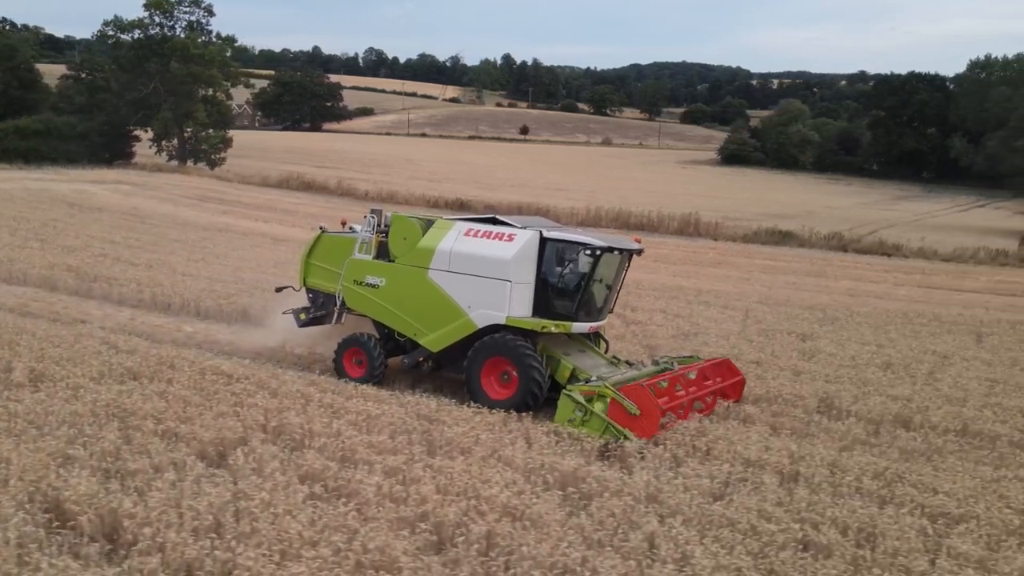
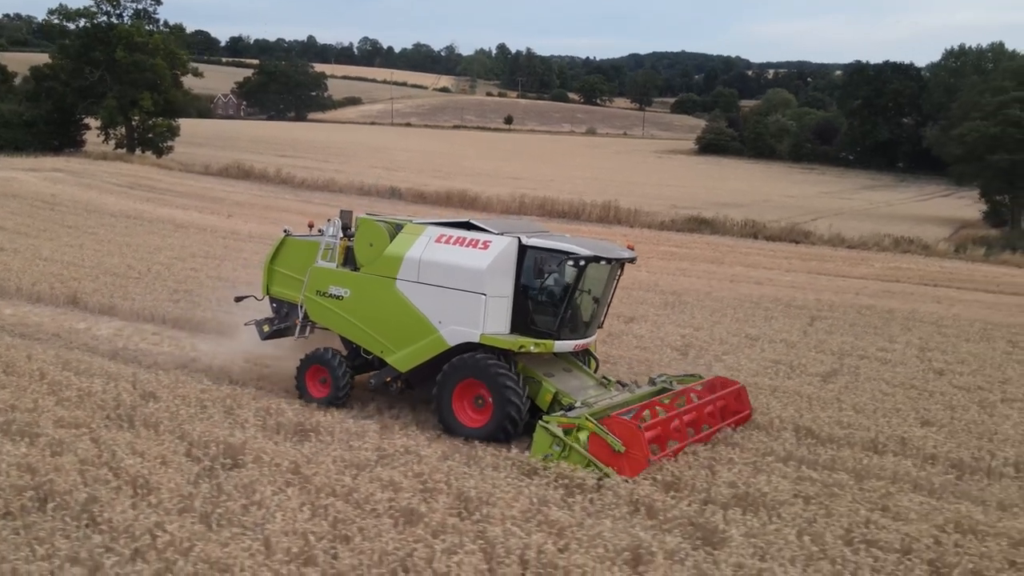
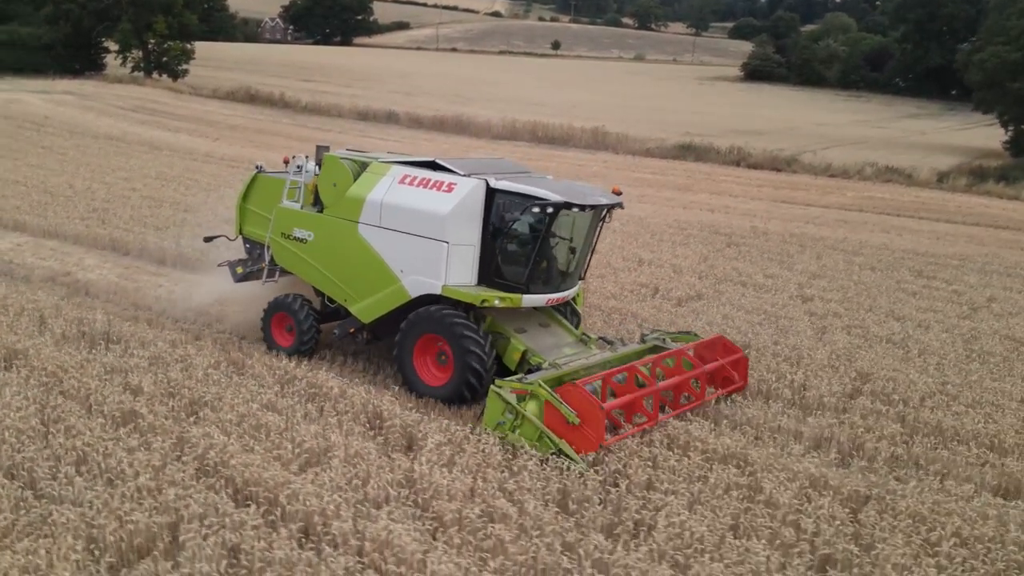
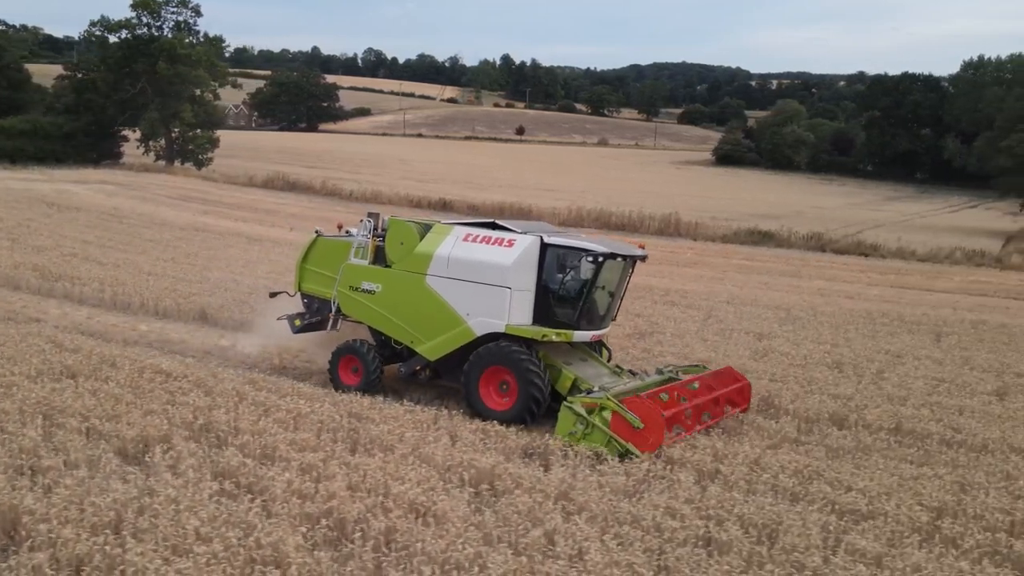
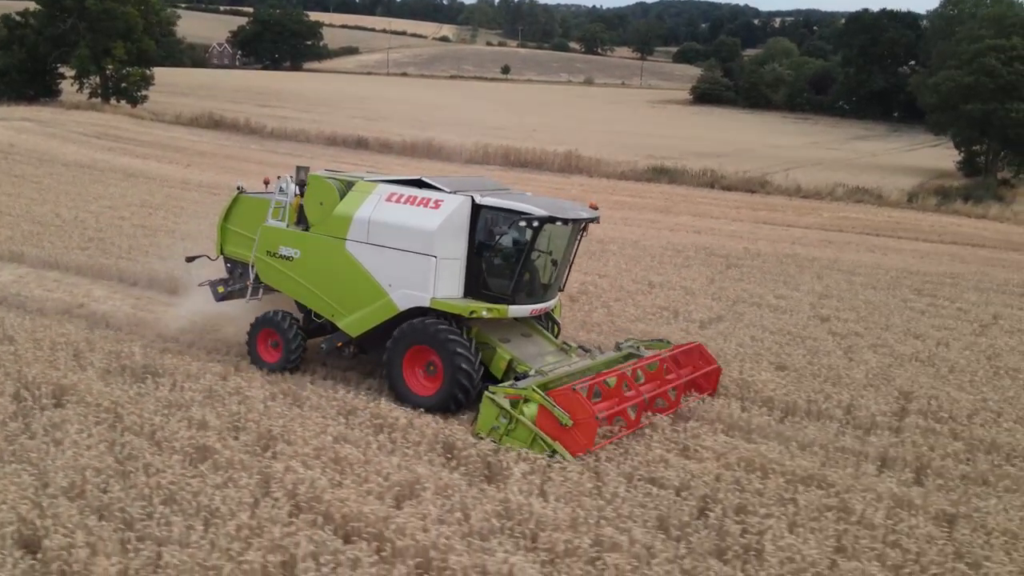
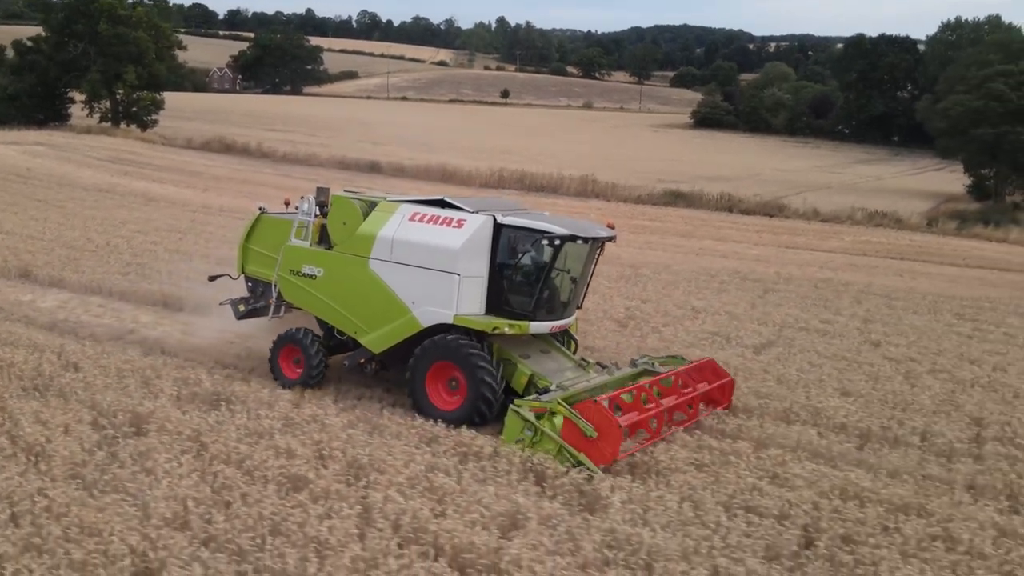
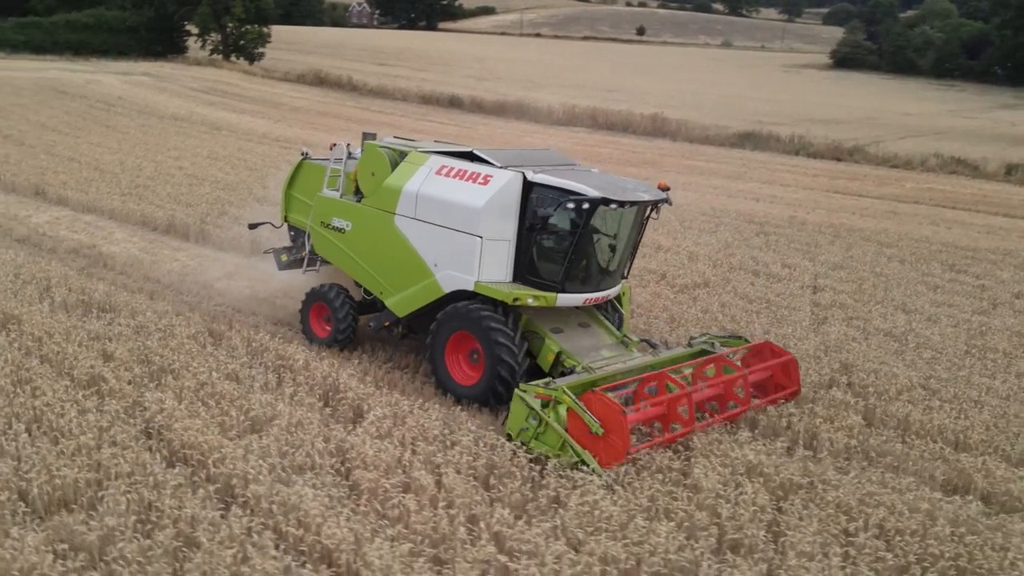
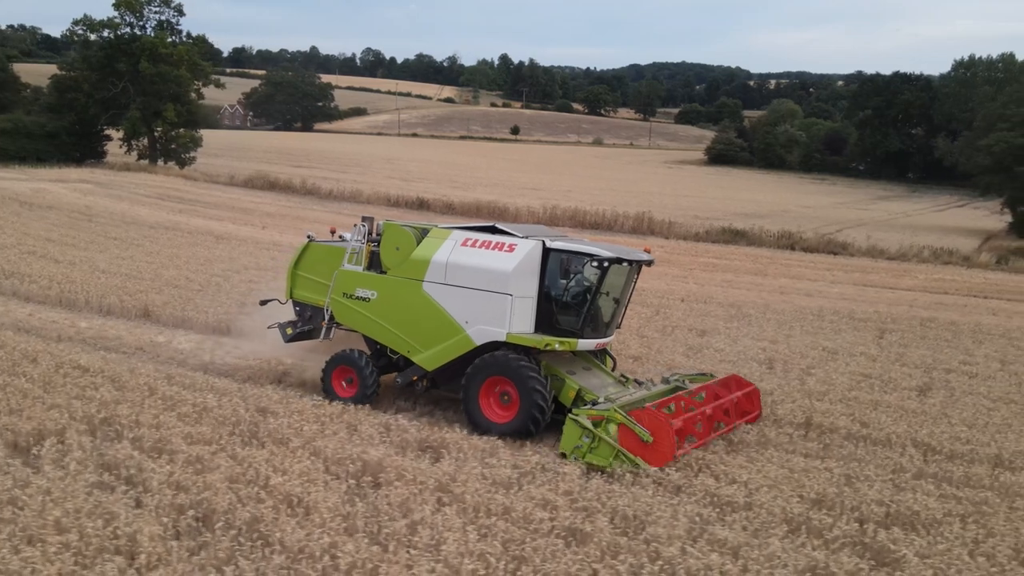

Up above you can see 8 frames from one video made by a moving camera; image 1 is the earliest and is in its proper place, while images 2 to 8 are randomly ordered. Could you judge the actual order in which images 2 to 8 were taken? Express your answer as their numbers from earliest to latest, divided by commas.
4, 8, 2, 6, 5, 3, 7
